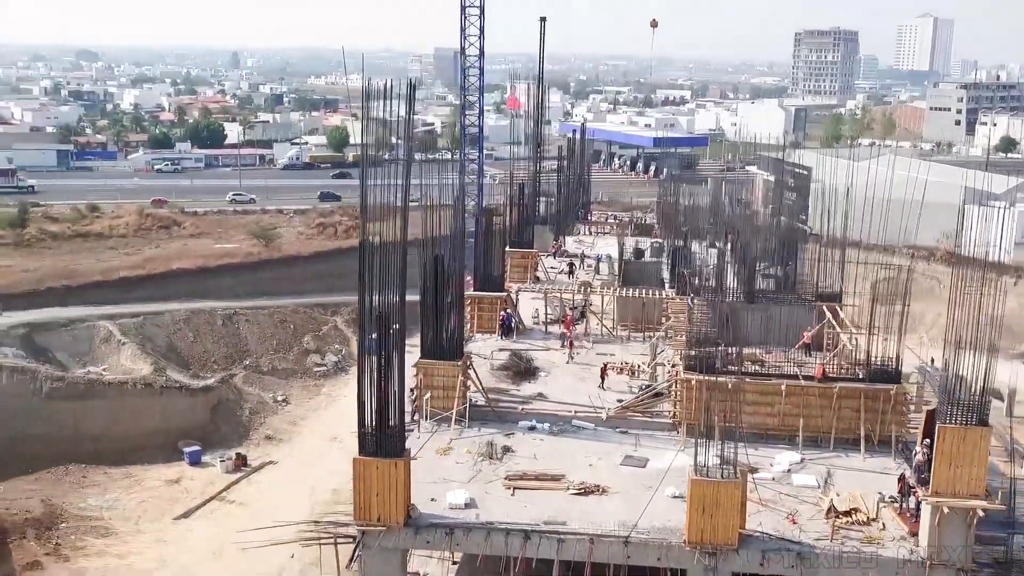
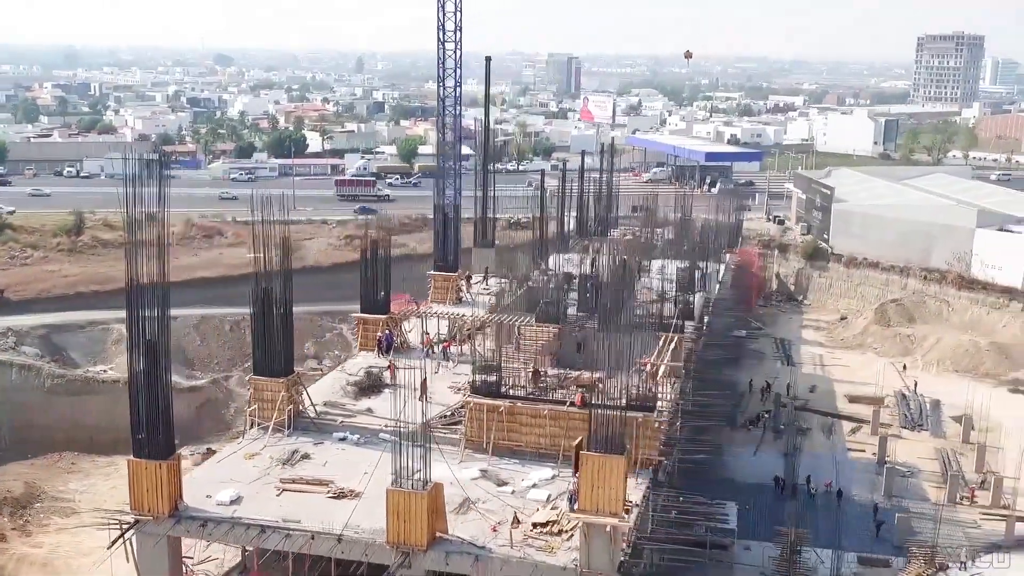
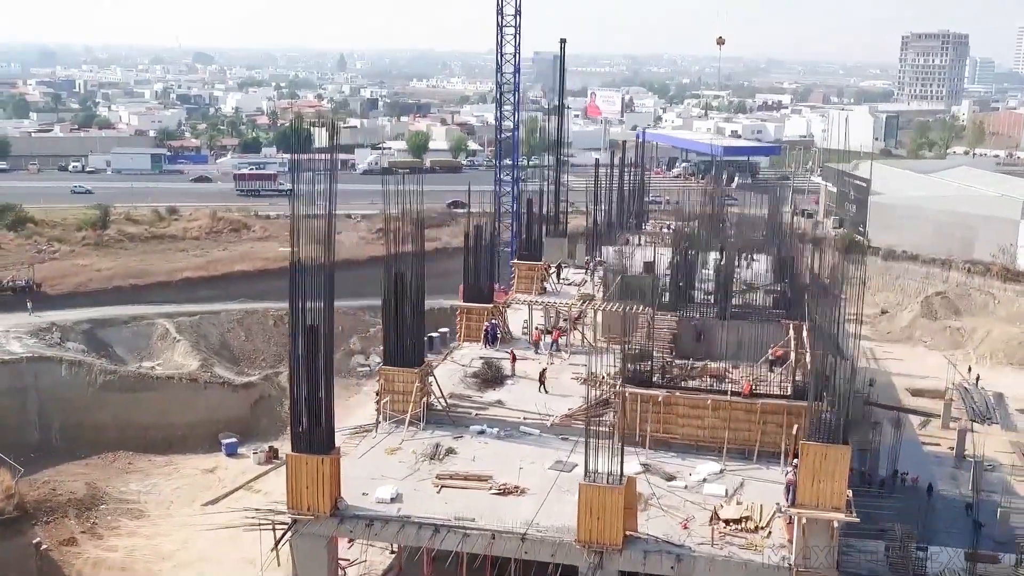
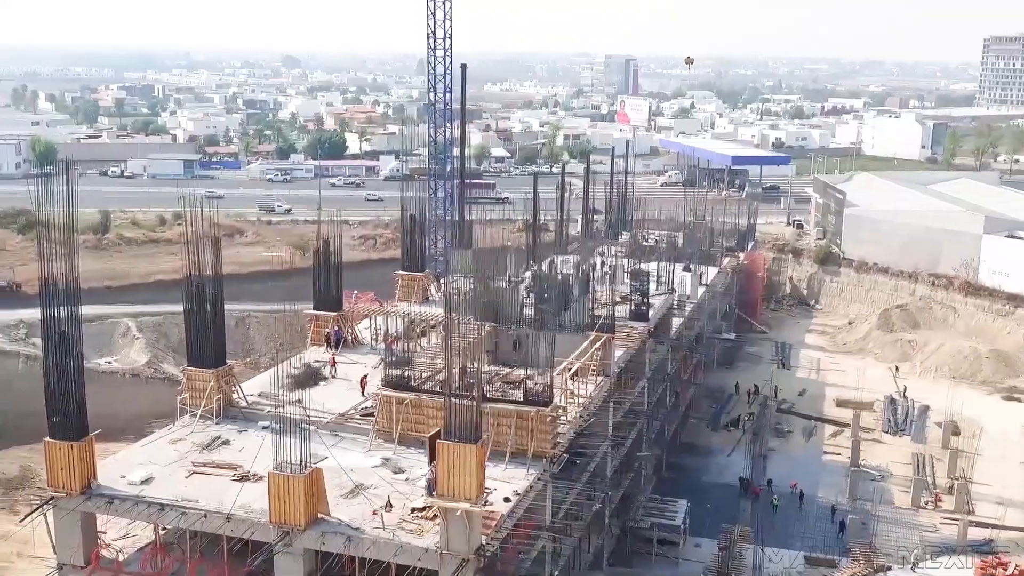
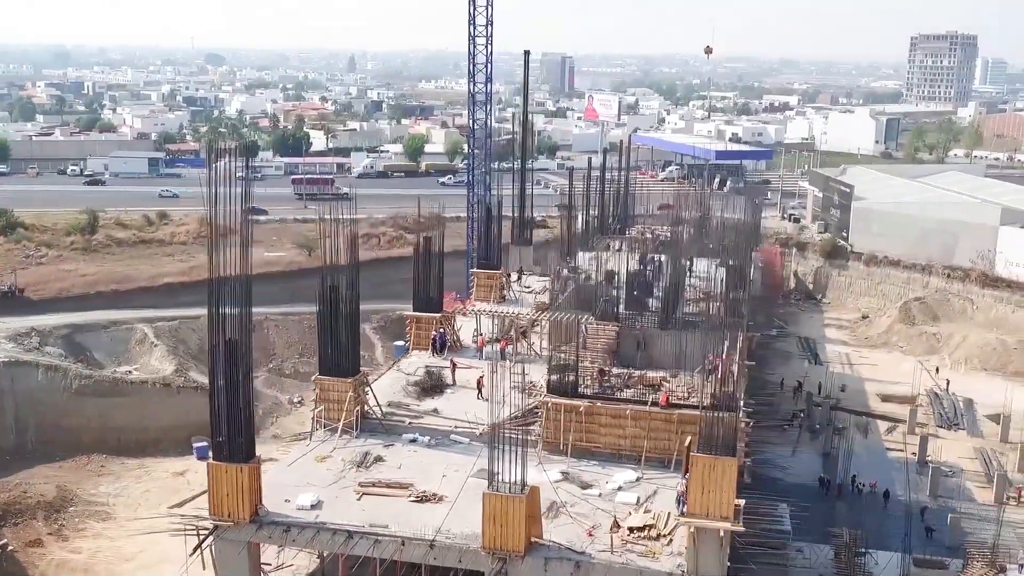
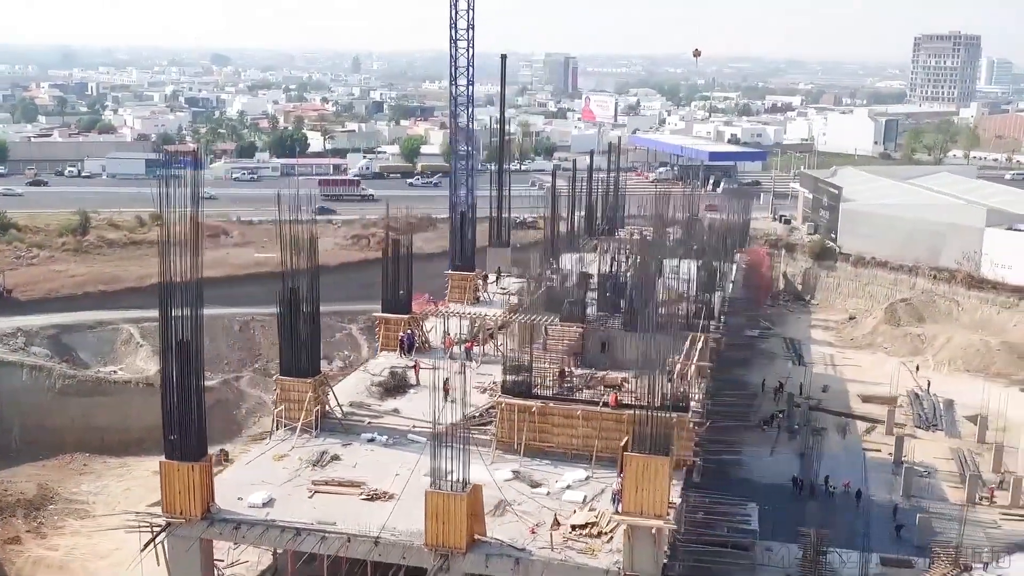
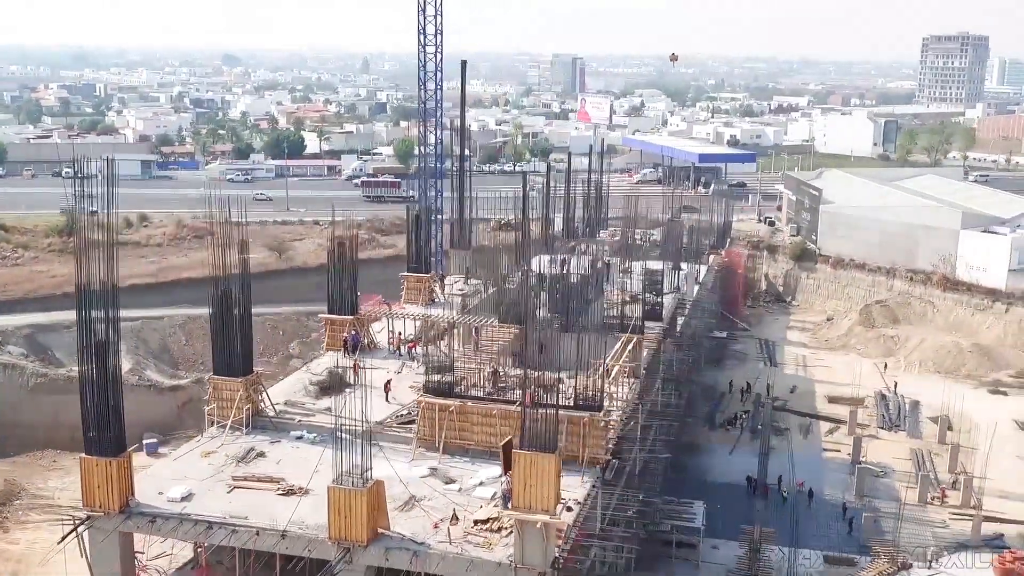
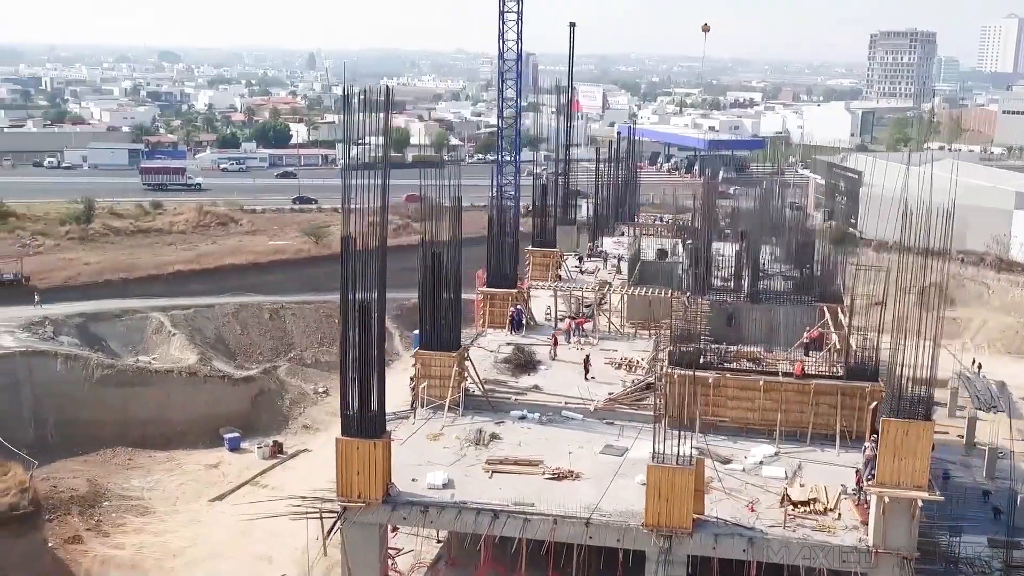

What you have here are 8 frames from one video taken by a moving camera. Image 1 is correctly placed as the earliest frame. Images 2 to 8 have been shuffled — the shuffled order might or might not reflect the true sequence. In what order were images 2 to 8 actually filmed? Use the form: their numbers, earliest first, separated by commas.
8, 3, 5, 6, 2, 7, 4
